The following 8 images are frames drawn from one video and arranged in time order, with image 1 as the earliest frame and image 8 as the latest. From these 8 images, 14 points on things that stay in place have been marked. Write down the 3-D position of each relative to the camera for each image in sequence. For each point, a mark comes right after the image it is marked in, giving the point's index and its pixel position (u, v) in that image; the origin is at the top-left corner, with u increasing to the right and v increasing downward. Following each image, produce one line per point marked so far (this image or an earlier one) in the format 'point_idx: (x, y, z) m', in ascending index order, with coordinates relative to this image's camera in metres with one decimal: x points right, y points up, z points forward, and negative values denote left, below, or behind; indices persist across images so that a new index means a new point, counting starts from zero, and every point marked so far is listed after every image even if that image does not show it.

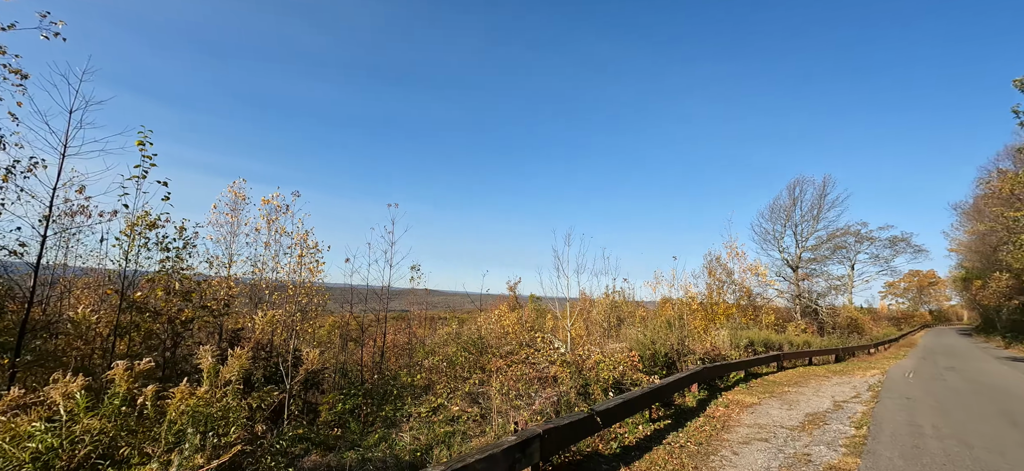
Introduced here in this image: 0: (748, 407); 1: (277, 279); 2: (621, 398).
0: (+4.8, -3.5, +8.8) m
1: (-6.4, -1.2, +11.7) m
2: (+1.5, -2.3, +6.2) m
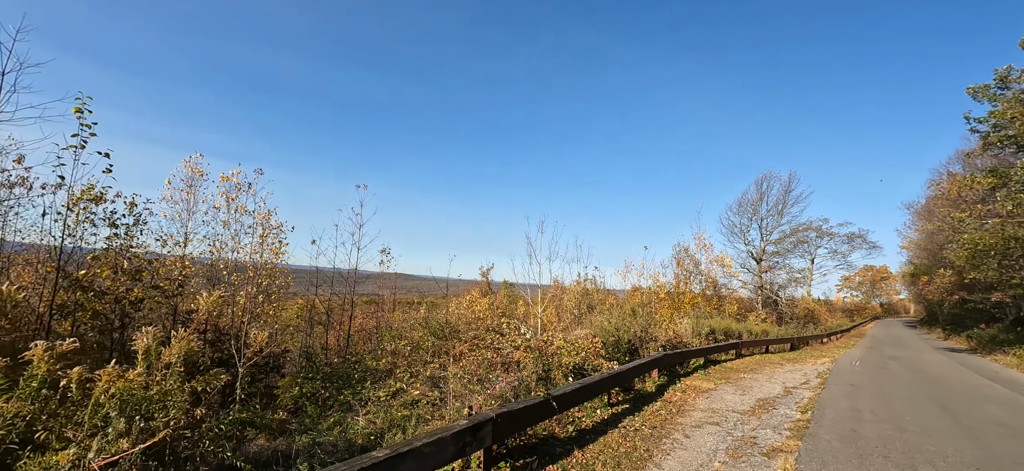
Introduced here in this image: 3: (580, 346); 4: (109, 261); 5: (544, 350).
0: (+4.1, -3.3, +9.1) m
1: (-7.2, -0.7, +11.3) m
2: (+0.9, -2.2, +6.3) m
3: (+1.3, -2.2, +8.5) m
4: (-7.2, -0.5, +7.7) m
5: (+0.6, -2.1, +7.9) m
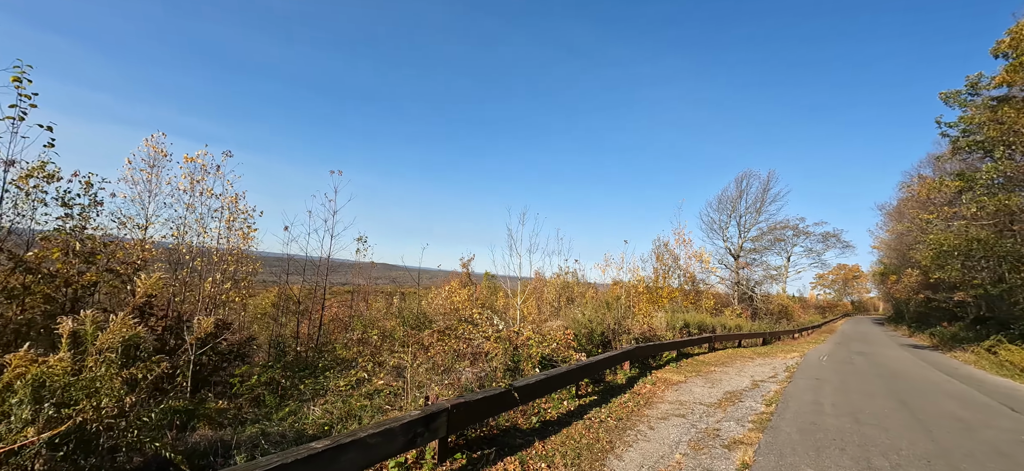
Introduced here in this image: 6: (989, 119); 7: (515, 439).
0: (+3.5, -3.2, +9.2) m
1: (-7.9, -0.2, +10.9) m
2: (+0.5, -2.0, +6.2) m
3: (+0.7, -2.0, +8.5) m
4: (-7.7, -0.1, +7.3) m
5: (0.0, -1.9, +7.8) m
6: (+20.1, +4.9, +18.2) m
7: (0.0, -2.3, +4.8) m
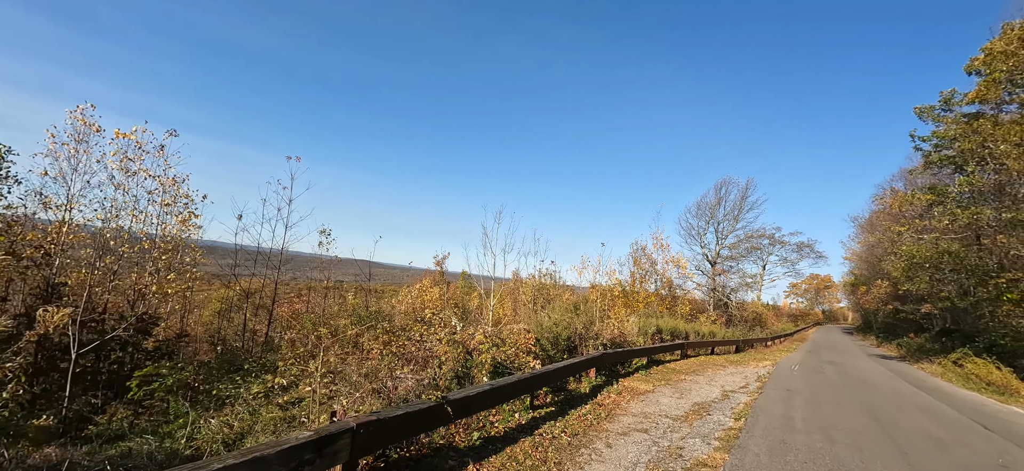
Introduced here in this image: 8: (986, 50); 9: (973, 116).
0: (+2.6, -3.2, +8.7) m
1: (-8.7, +0.1, +10.0) m
2: (-0.2, -1.9, +5.6) m
3: (-0.1, -1.9, +7.9) m
4: (-8.3, +0.2, +6.4) m
5: (-0.7, -1.8, +7.2) m
6: (+19.1, +4.3, +18.3) m
7: (-0.6, -2.2, +4.2) m
8: (+18.9, +7.4, +17.2) m
9: (+20.3, +5.3, +19.0) m
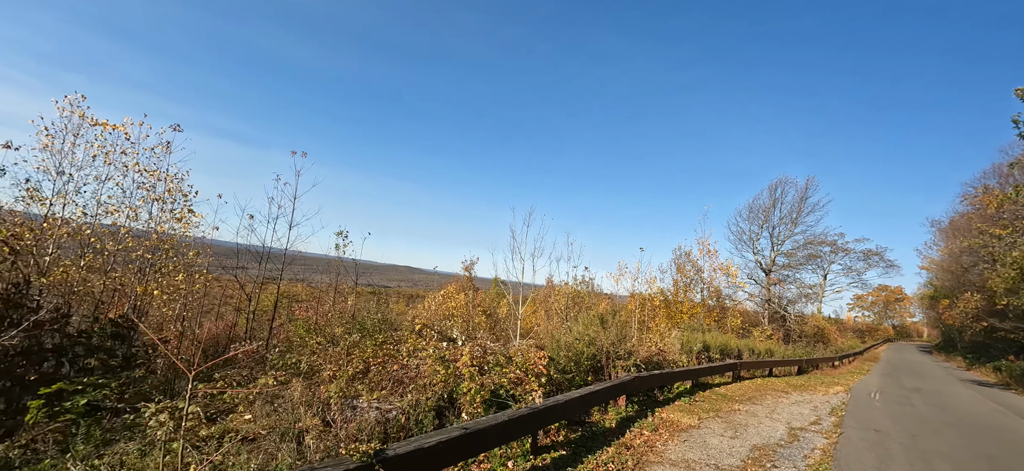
0: (+2.7, -3.2, +7.0) m
1: (-8.3, +0.1, +9.4) m
2: (-0.4, -1.8, +4.2) m
3: (0.0, -1.9, +6.4) m
4: (-8.3, +0.3, +5.7) m
5: (-0.7, -1.7, +5.8) m
6: (+20.1, +4.2, +15.1) m
7: (-0.9, -2.1, +2.8) m
8: (+19.8, +7.3, +14.1) m
9: (+21.3, +5.1, +15.7) m
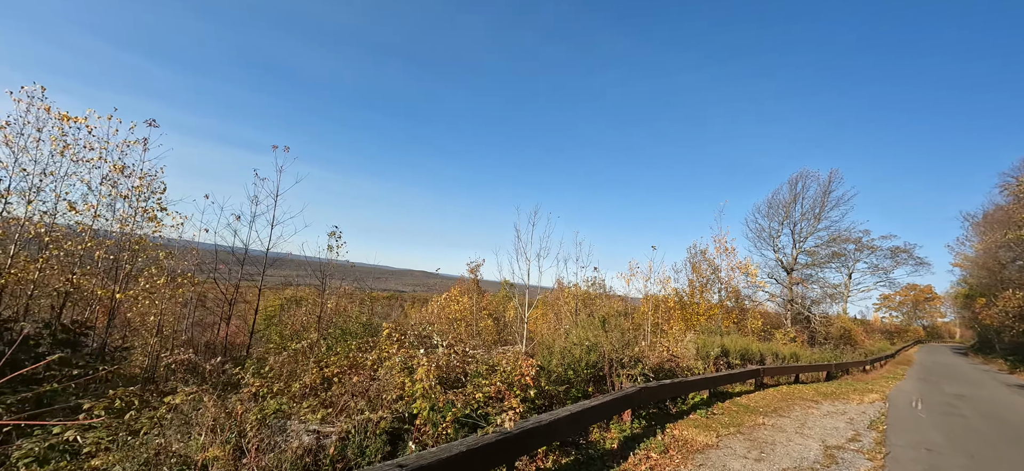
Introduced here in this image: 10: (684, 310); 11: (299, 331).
0: (+2.5, -3.0, +5.9) m
1: (-8.5, +0.1, +8.7) m
2: (-0.7, -1.7, +3.2) m
3: (-0.2, -1.7, +5.5) m
4: (-8.6, +0.3, +5.1) m
5: (-1.0, -1.6, +4.9) m
6: (+20.1, +4.6, +13.6) m
7: (-1.2, -1.9, +1.9) m
8: (+19.7, +7.7, +12.6) m
9: (+21.3, +5.5, +14.1) m
10: (+7.6, -3.3, +19.2) m
11: (-4.4, -2.0, +9.0) m
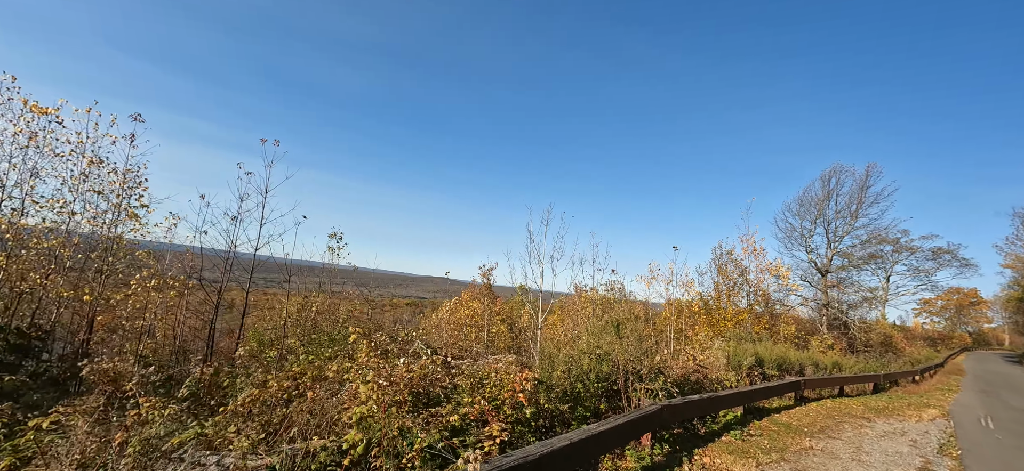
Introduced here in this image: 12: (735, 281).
0: (+2.5, -2.8, +4.8) m
1: (-8.5, +0.1, +8.1) m
2: (-0.9, -1.5, +2.3) m
3: (-0.3, -1.6, +4.5) m
4: (-8.8, +0.4, +4.5) m
5: (-1.1, -1.5, +3.9) m
6: (+20.2, +4.8, +11.8) m
7: (-1.5, -1.7, +0.9) m
8: (+19.8, +8.0, +10.8) m
9: (+21.5, +5.8, +12.2) m
10: (+8.2, -3.2, +17.8) m
11: (-4.4, -2.0, +8.2) m
12: (+9.9, -2.0, +19.1) m
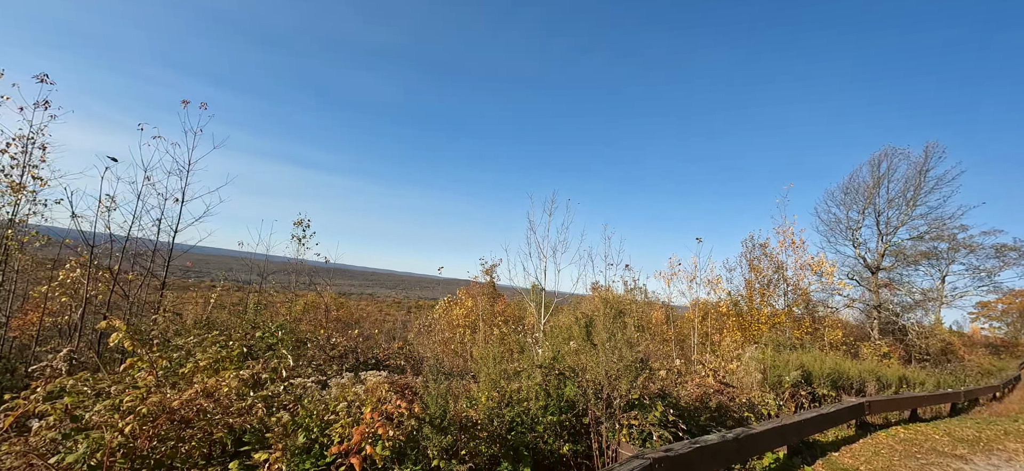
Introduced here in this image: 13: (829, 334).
0: (+1.6, -2.4, +2.5) m
1: (-9.2, +0.5, +6.5) m
2: (-1.9, -1.0, +0.2) m
3: (-1.2, -1.1, +2.4) m
4: (-9.7, +0.8, +2.9) m
5: (-2.0, -1.0, +1.9) m
6: (+19.7, +5.3, +8.5) m
7: (-2.6, -1.2, -1.1) m
8: (+19.2, +8.5, +7.7) m
9: (+20.9, +6.3, +8.9) m
10: (+8.0, -2.8, +15.2) m
11: (-5.1, -1.6, +6.4) m
12: (+9.8, -1.5, +16.4) m
13: (+12.4, -3.8, +16.8) m
